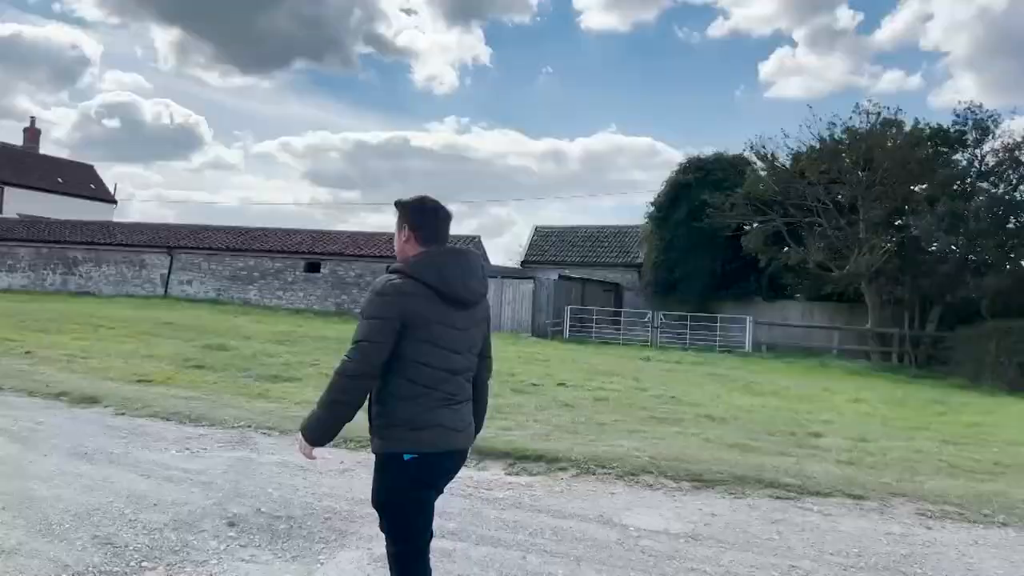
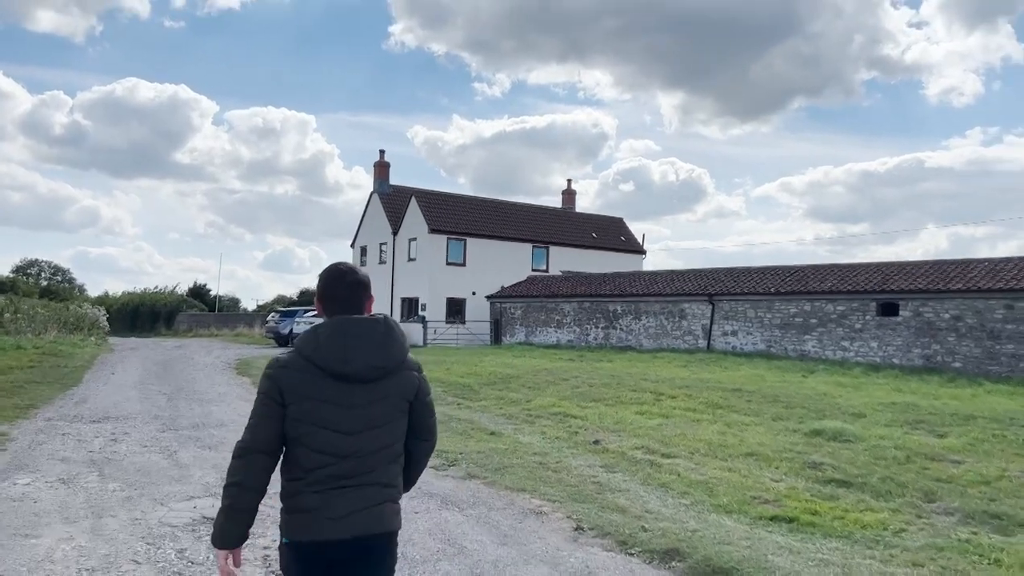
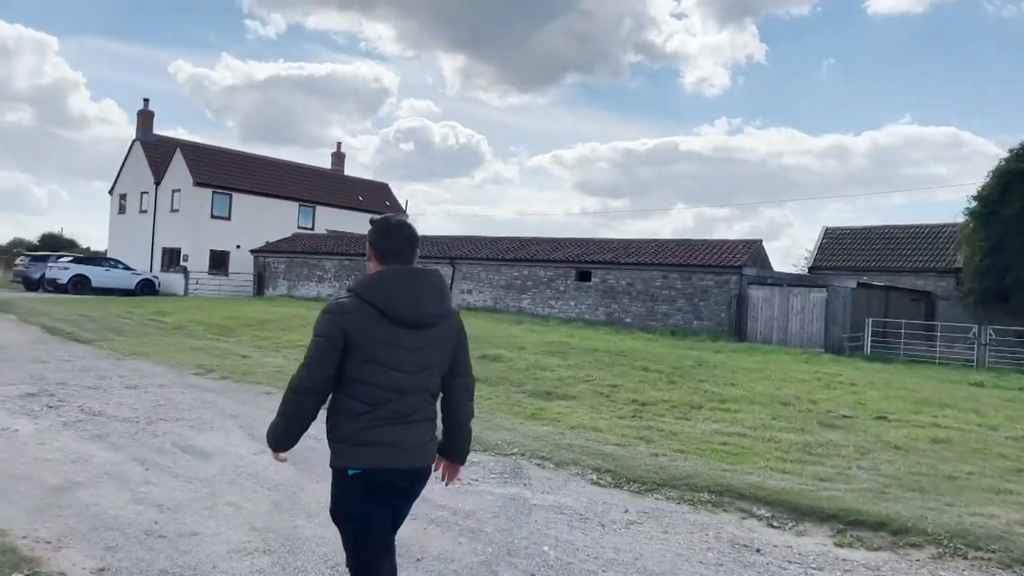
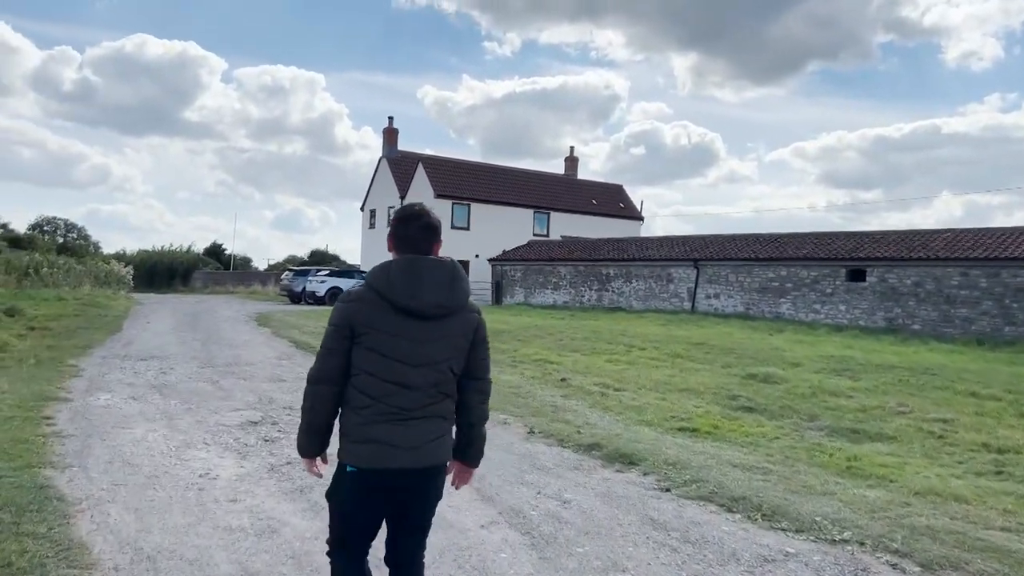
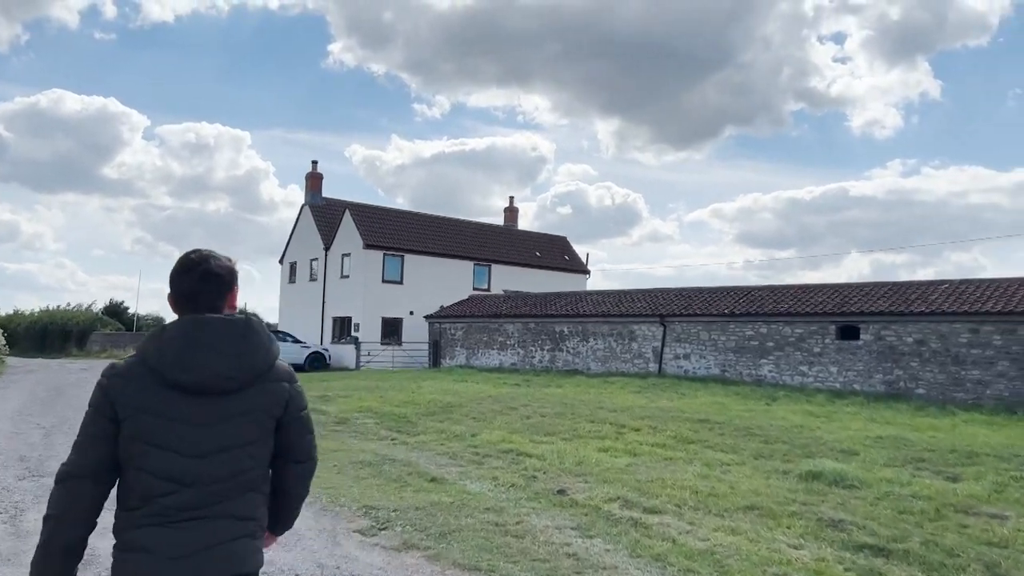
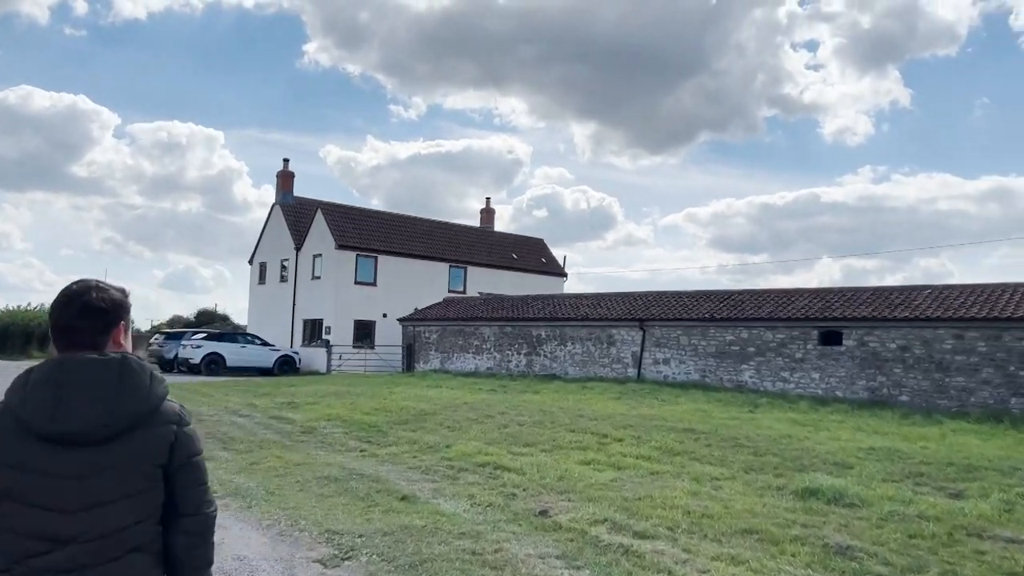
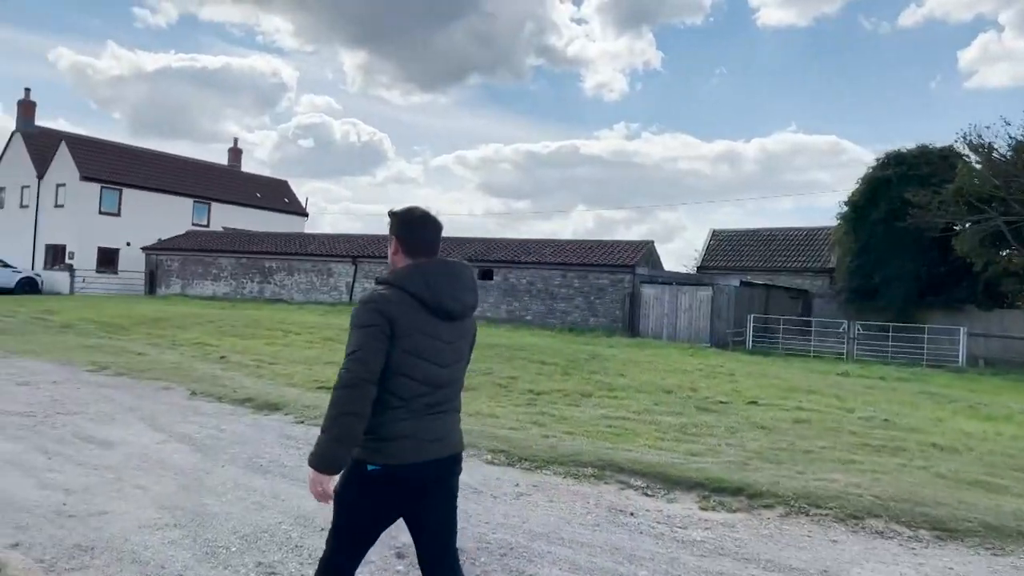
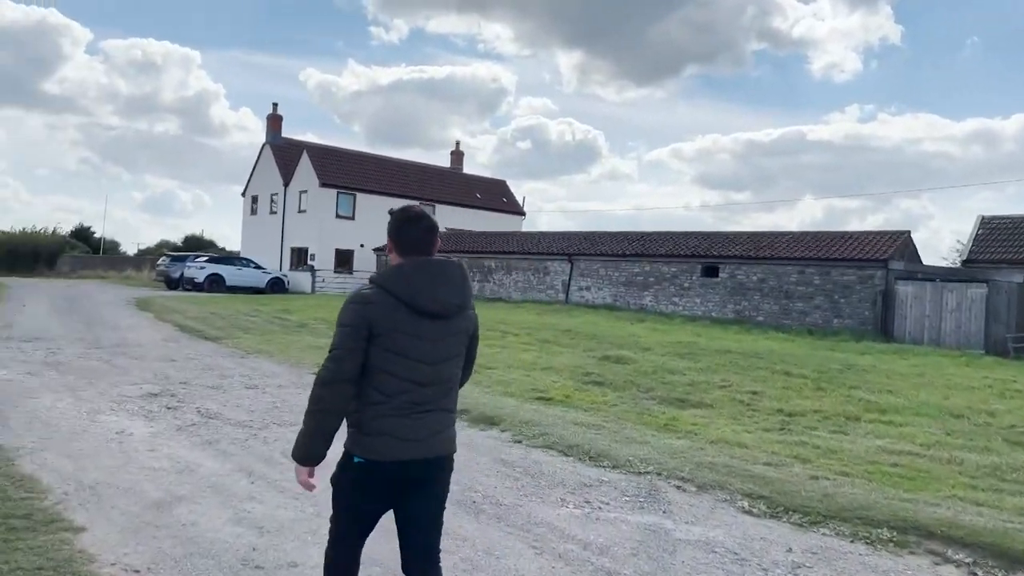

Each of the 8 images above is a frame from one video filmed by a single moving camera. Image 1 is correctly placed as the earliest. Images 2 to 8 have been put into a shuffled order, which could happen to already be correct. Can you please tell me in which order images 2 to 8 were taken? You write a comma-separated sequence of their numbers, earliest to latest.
7, 3, 8, 4, 2, 5, 6
